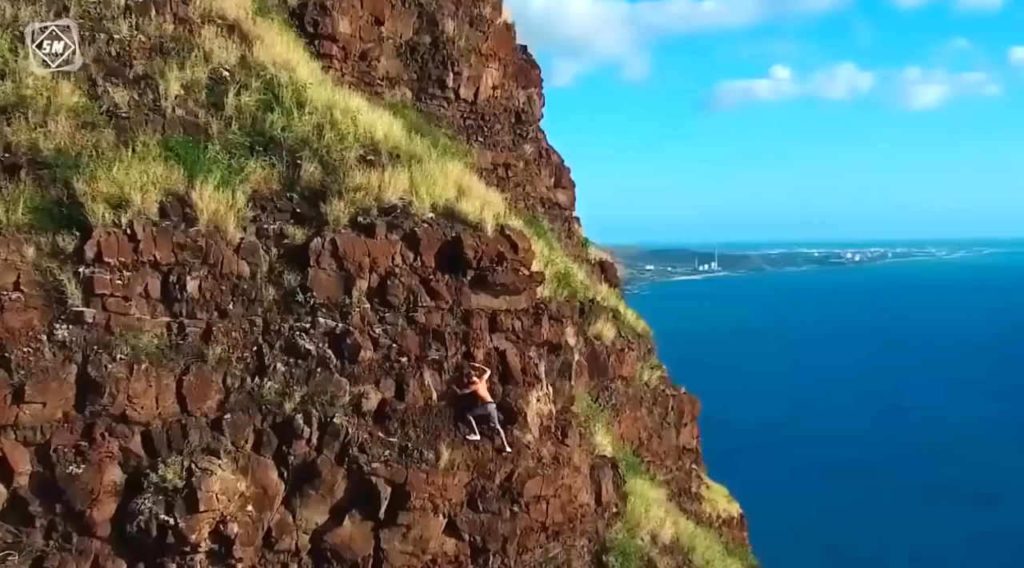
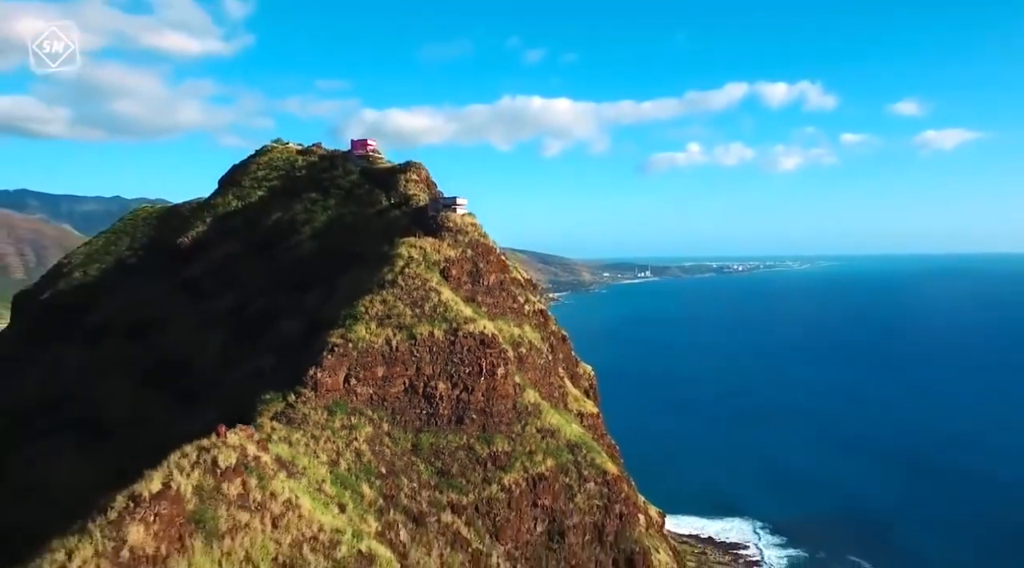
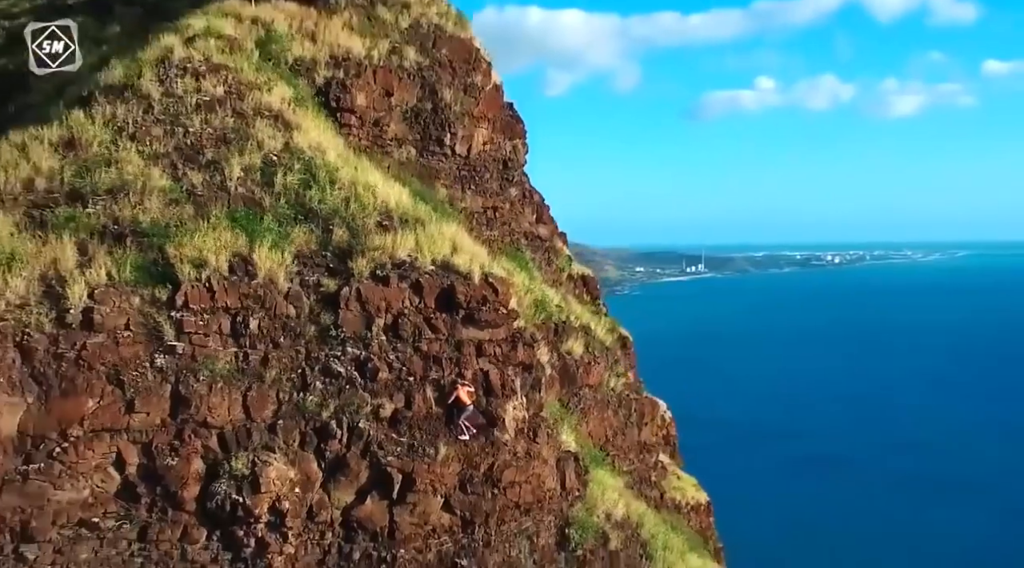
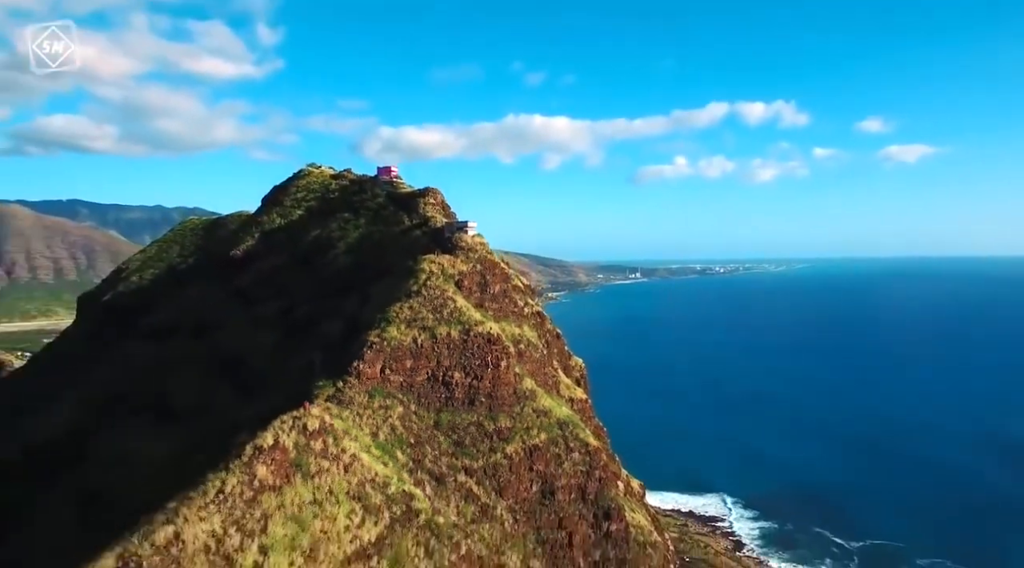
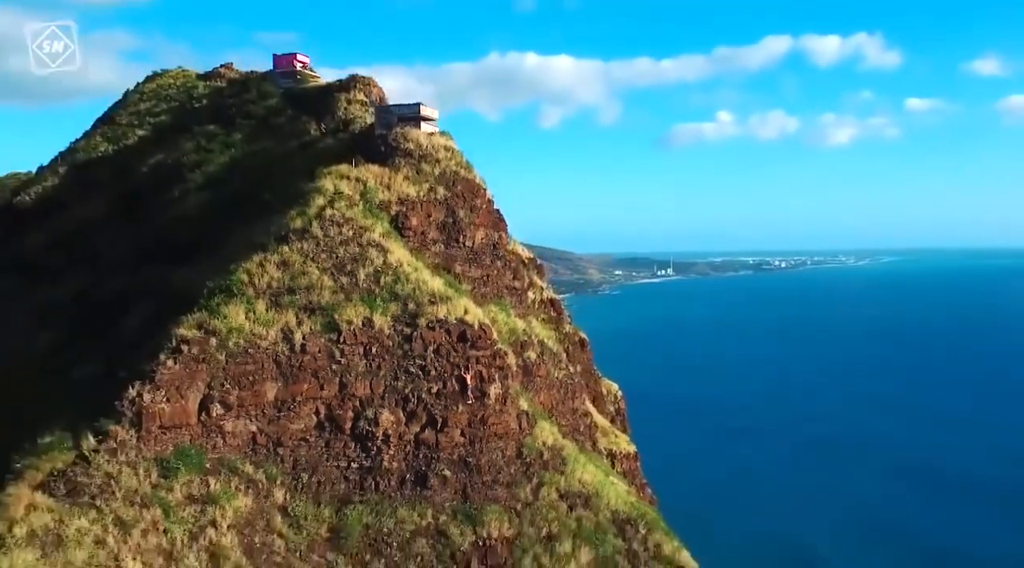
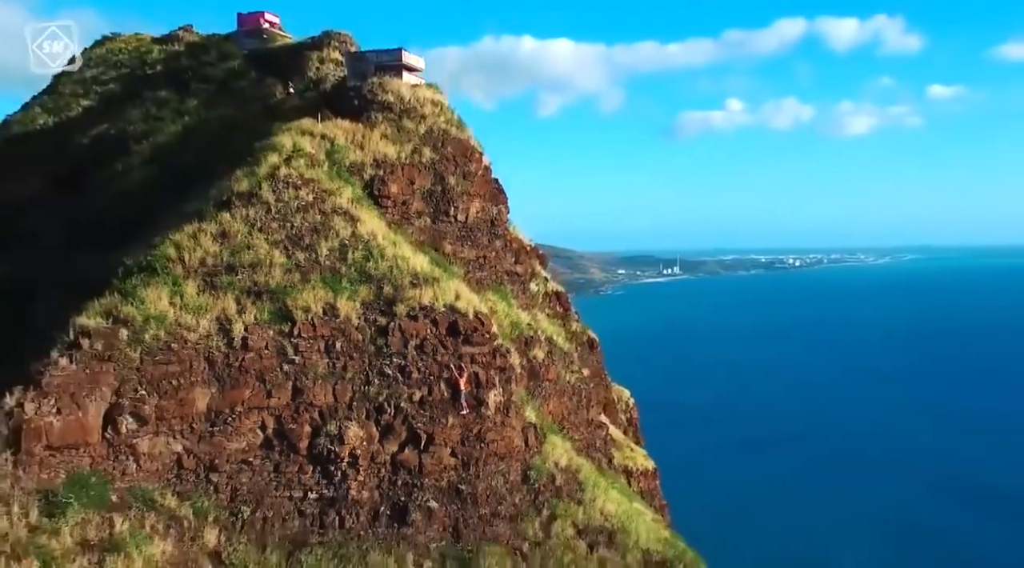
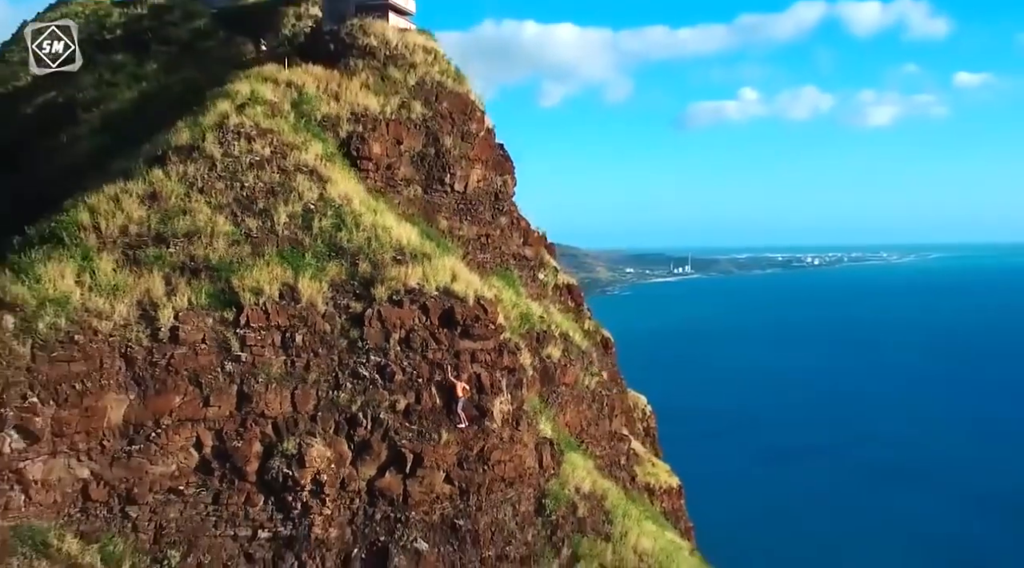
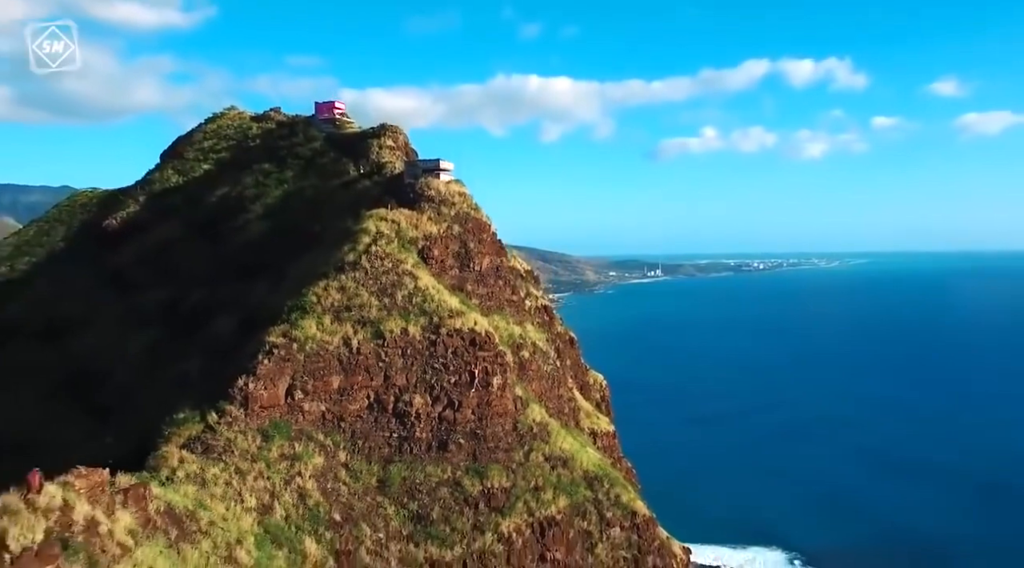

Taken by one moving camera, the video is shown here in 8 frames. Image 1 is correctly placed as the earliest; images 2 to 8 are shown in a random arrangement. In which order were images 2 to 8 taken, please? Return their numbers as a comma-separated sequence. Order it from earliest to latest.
3, 7, 6, 5, 8, 2, 4
